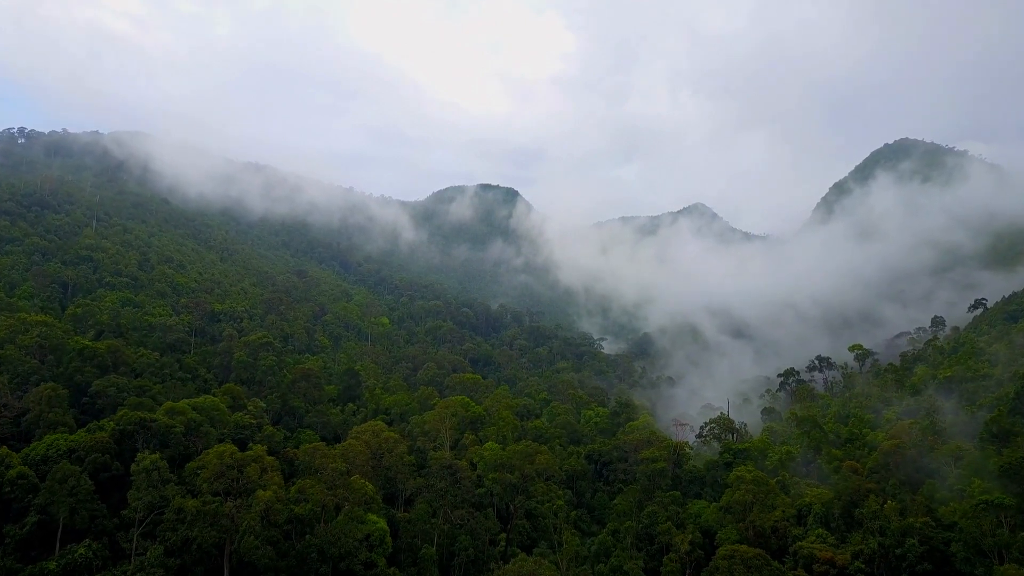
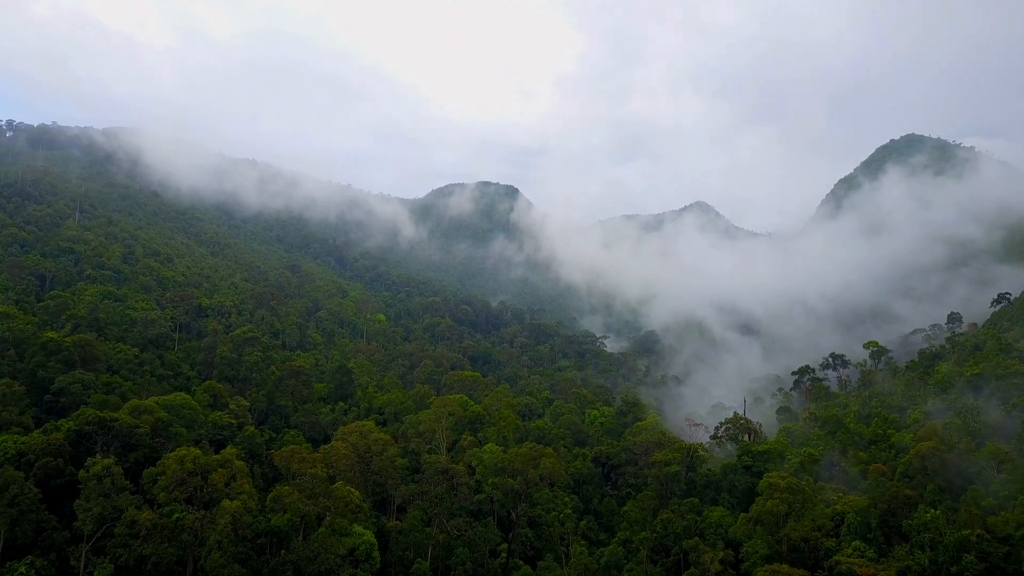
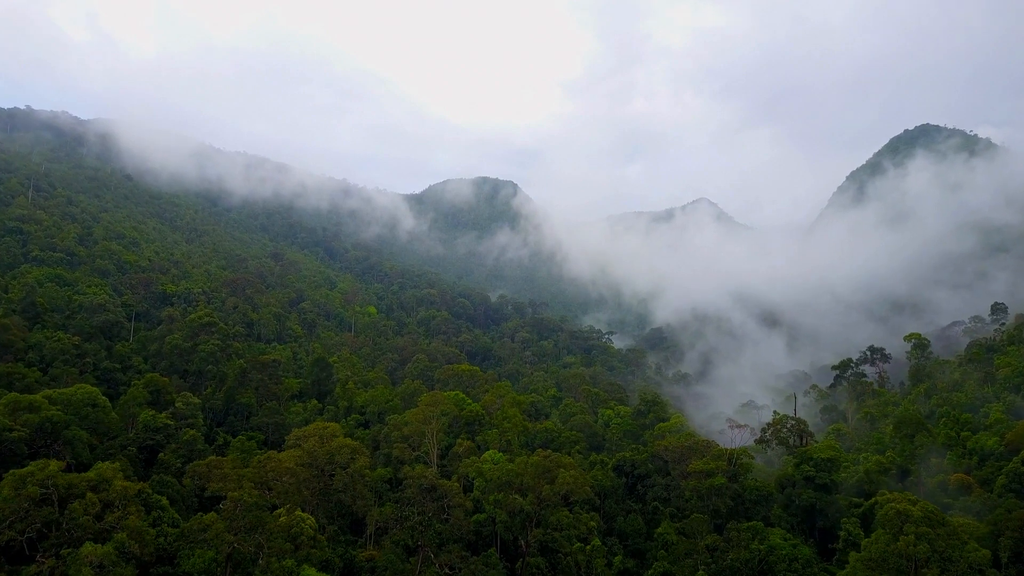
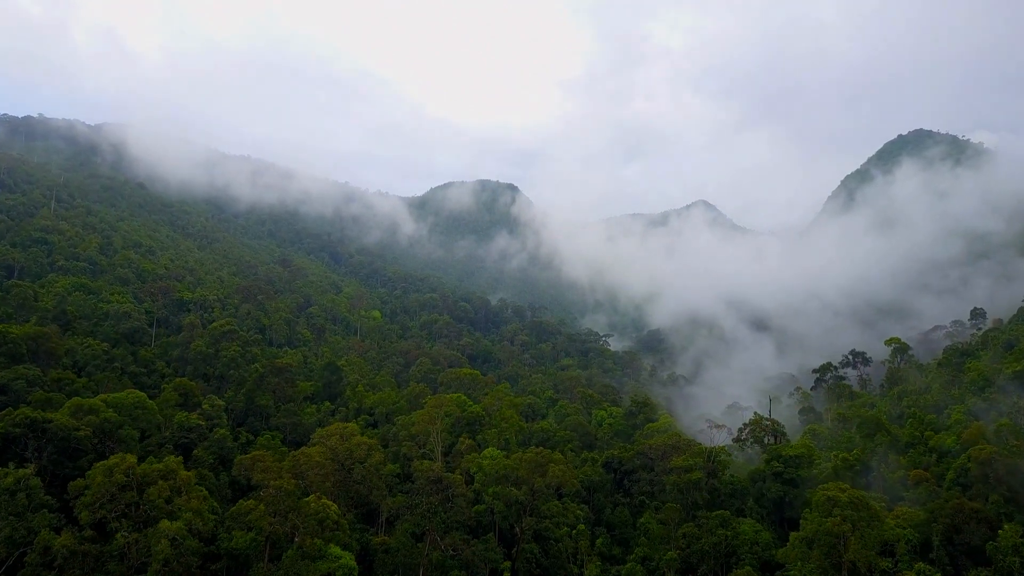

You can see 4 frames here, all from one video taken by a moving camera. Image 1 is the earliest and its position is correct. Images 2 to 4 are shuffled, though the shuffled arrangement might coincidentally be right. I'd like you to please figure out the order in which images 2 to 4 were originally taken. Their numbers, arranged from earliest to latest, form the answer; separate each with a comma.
2, 4, 3
